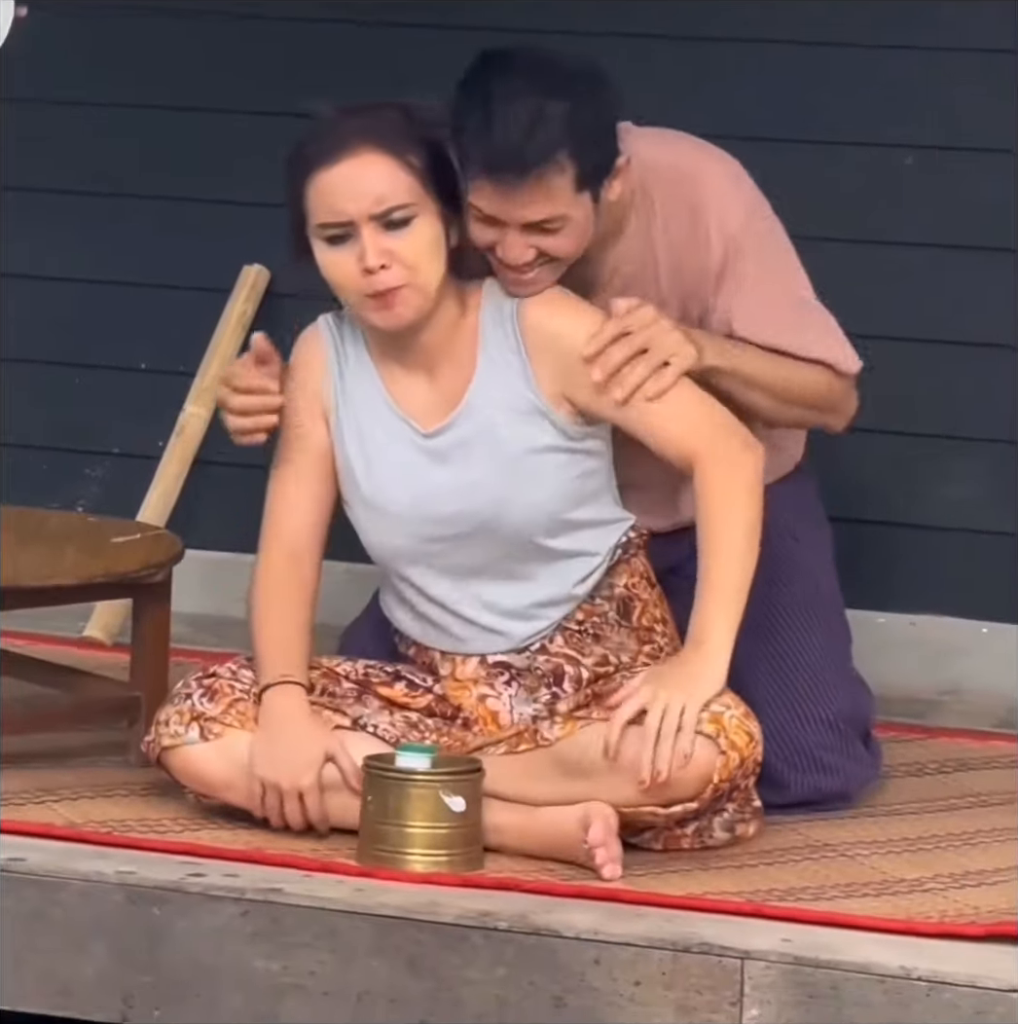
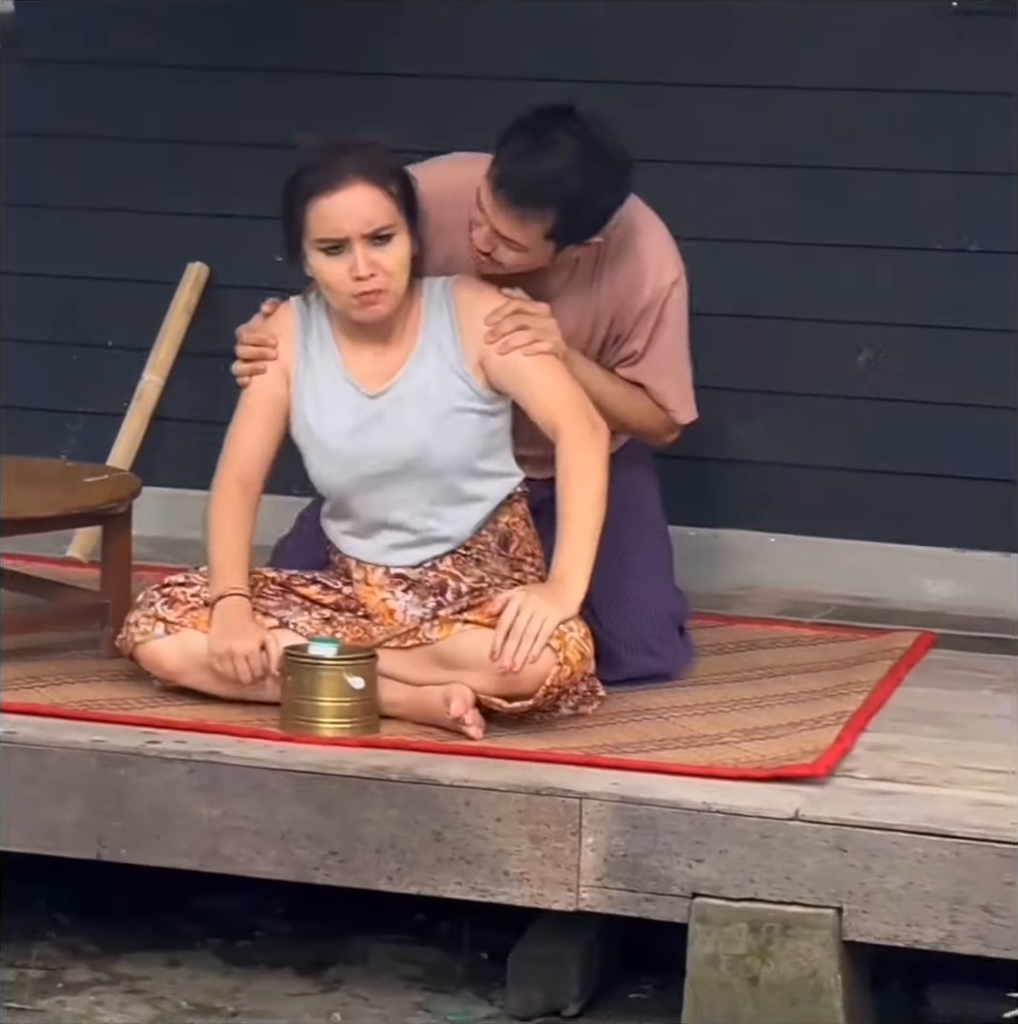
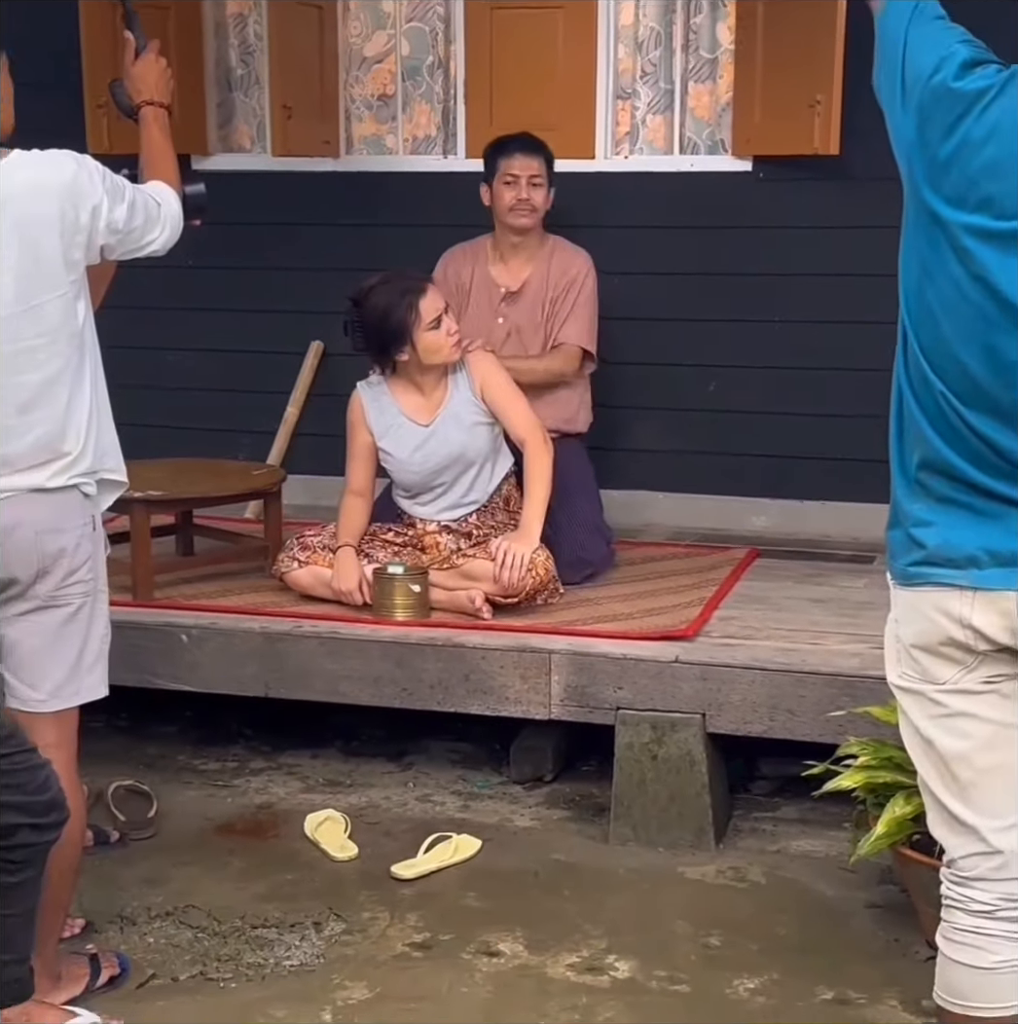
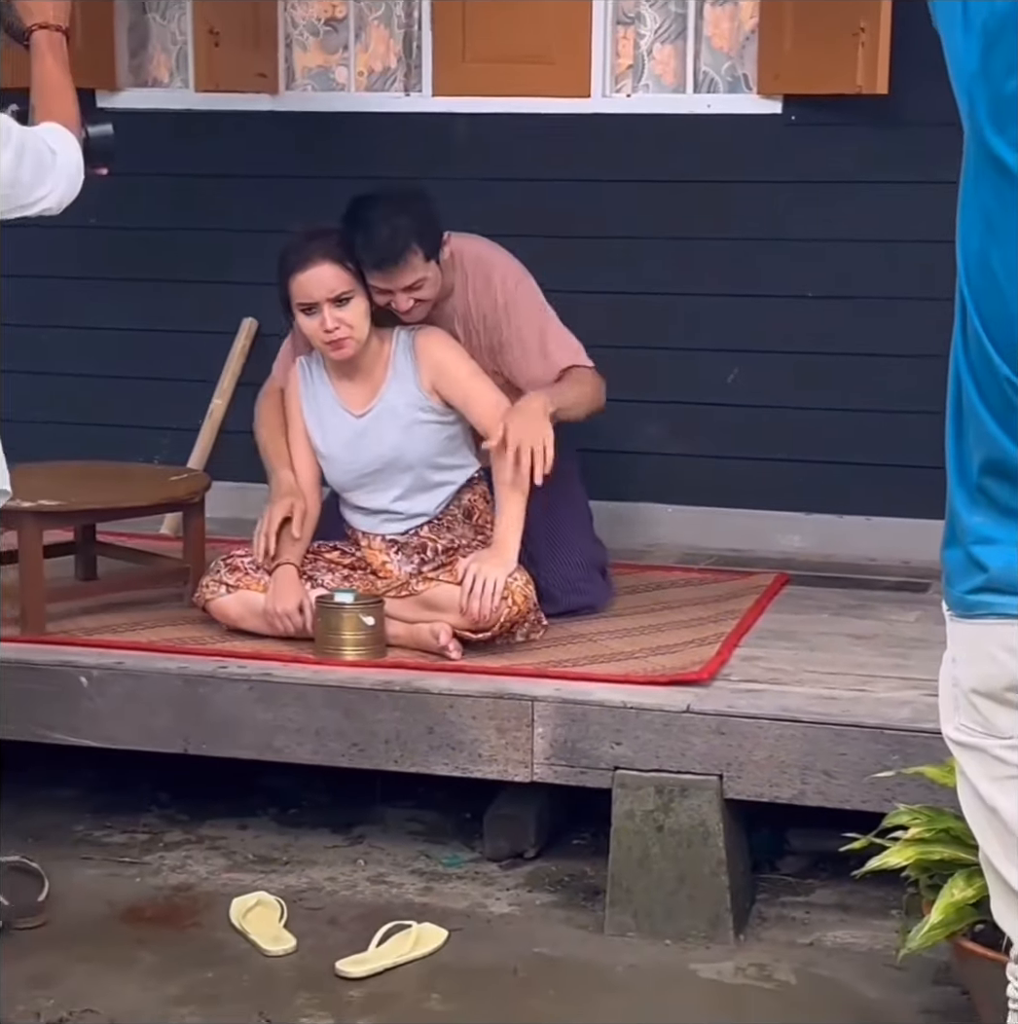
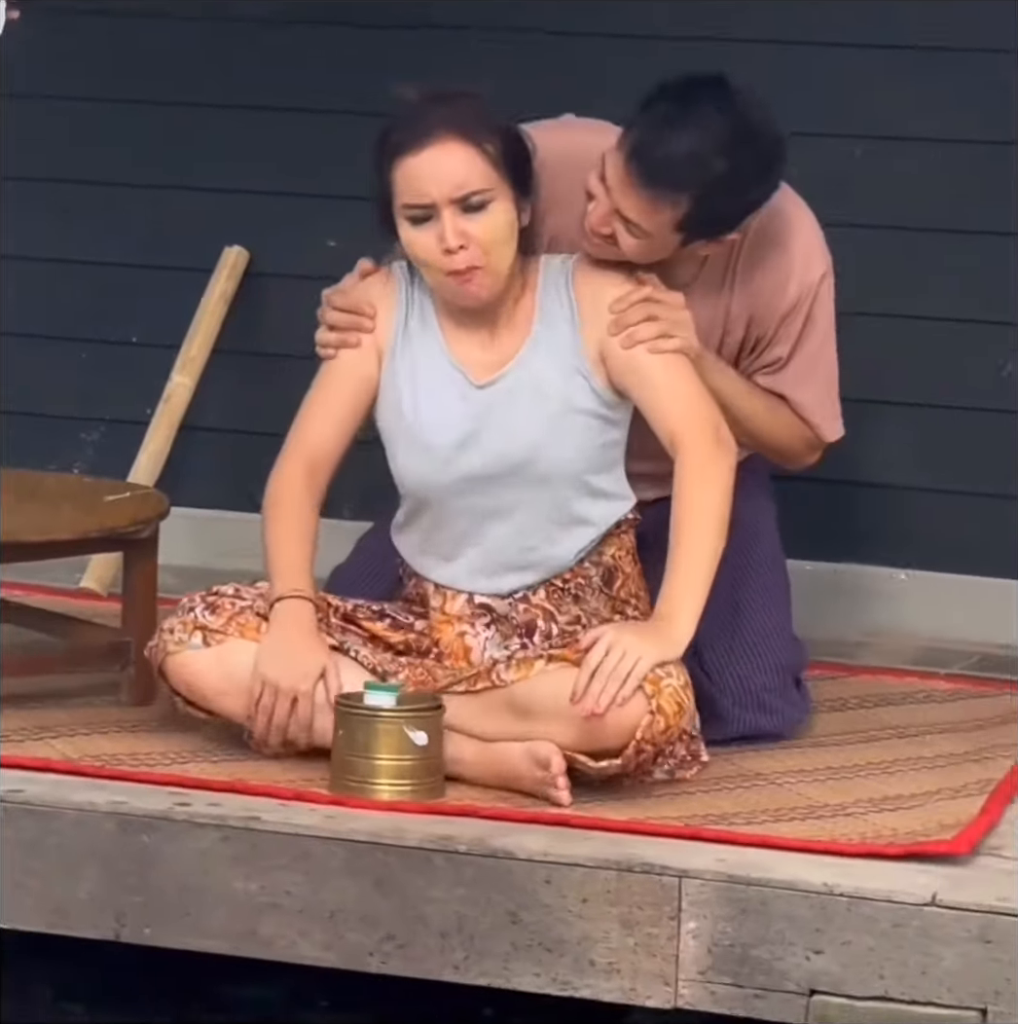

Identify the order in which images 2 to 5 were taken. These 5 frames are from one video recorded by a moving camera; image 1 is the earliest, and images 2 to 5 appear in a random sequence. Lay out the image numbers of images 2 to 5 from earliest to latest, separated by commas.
5, 2, 4, 3
